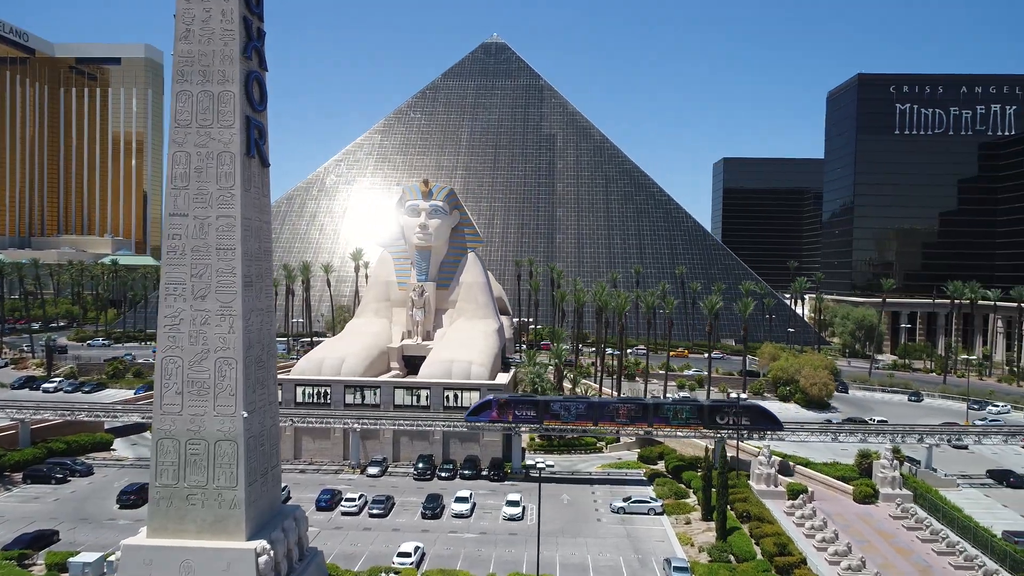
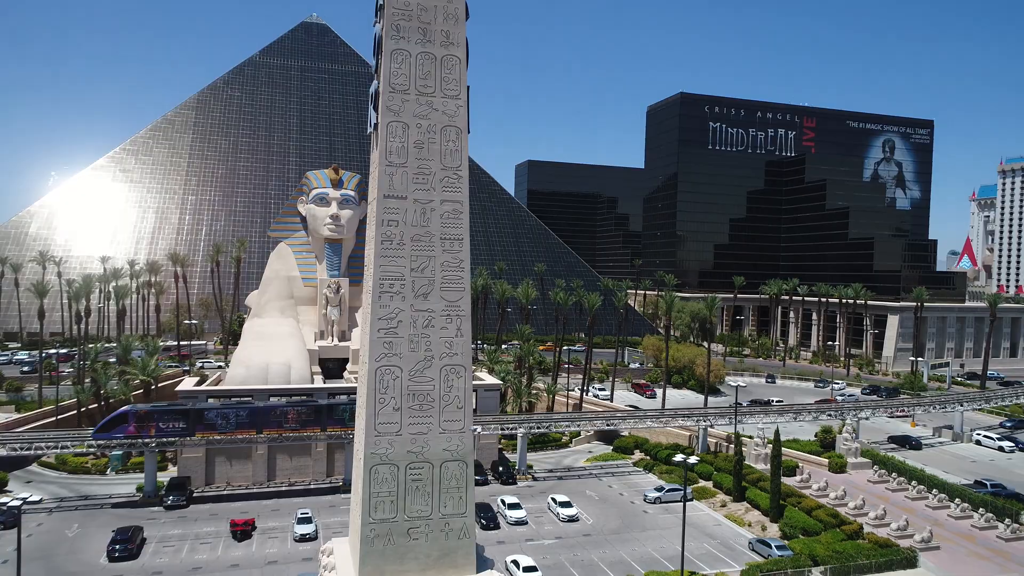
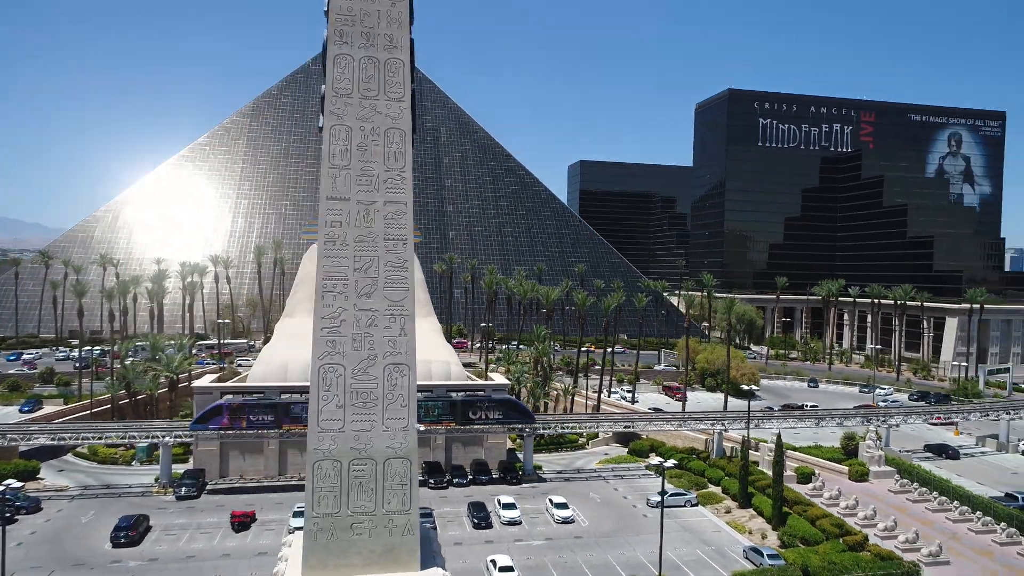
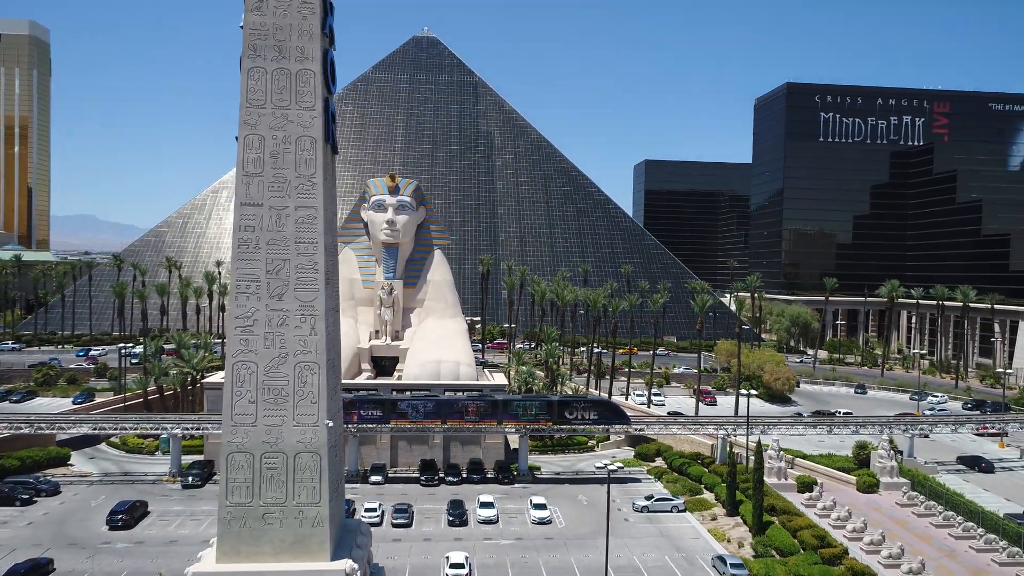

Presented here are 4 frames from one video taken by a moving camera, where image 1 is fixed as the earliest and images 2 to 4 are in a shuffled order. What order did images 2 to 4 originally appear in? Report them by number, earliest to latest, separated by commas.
4, 3, 2
